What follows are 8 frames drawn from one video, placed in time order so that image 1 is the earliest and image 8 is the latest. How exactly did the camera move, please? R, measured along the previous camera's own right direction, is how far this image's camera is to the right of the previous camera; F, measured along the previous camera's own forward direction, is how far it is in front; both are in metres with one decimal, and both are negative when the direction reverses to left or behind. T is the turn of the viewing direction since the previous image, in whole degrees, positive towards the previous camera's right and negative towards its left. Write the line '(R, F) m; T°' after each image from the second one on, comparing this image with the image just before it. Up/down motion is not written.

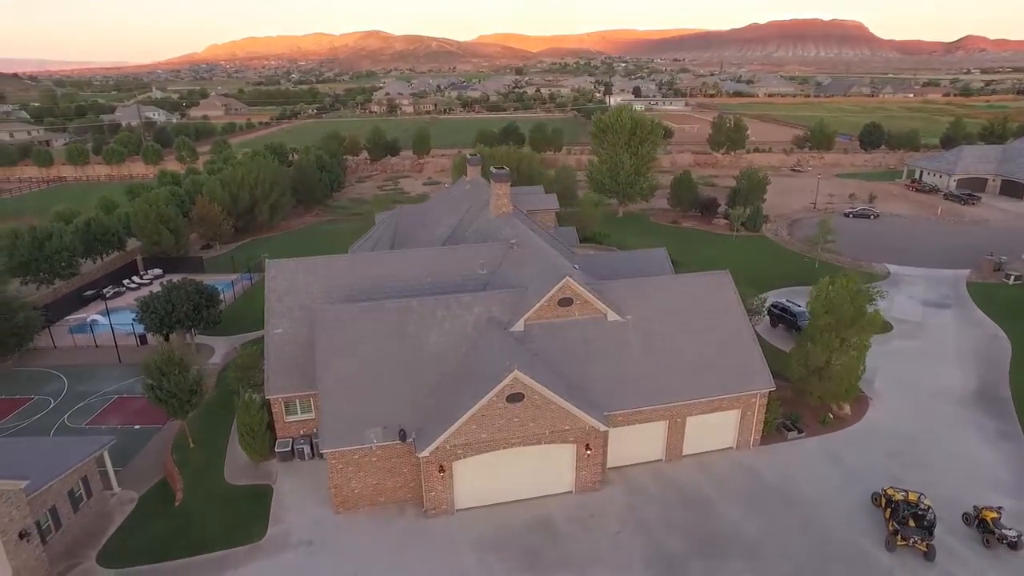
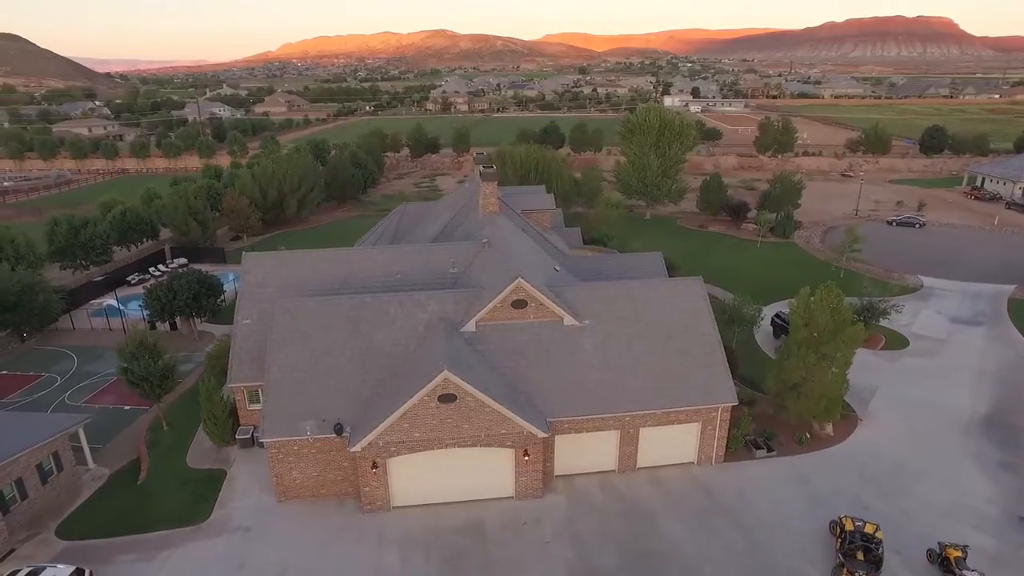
(+3.6, +0.4) m; -5°
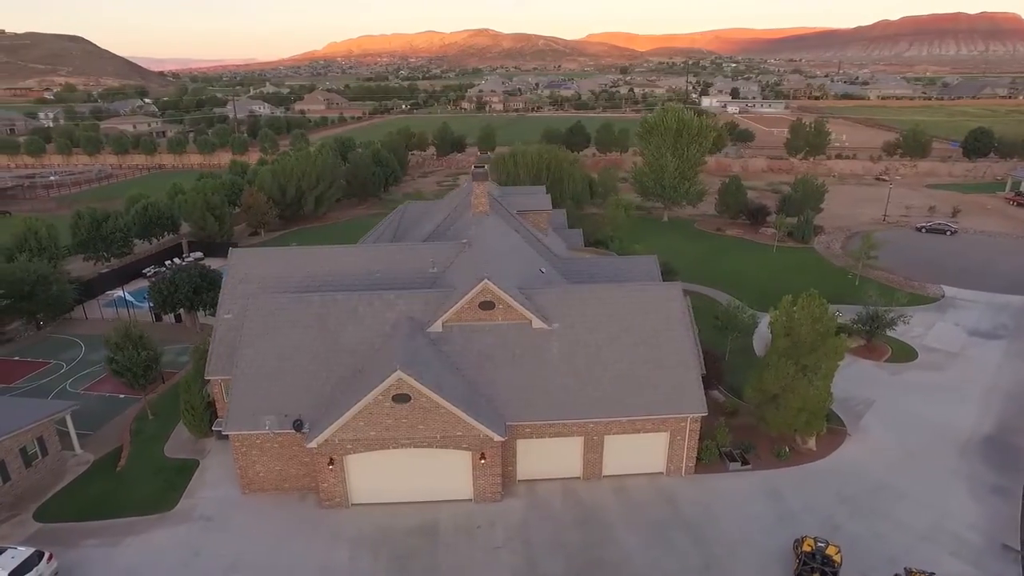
(+2.4, +0.3) m; -3°
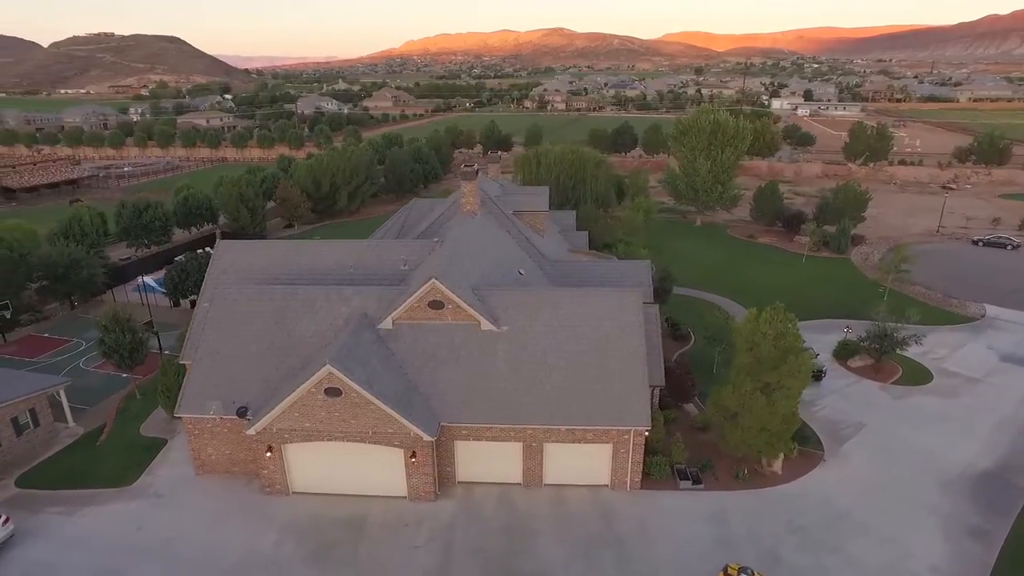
(+4.0, +0.4) m; -6°
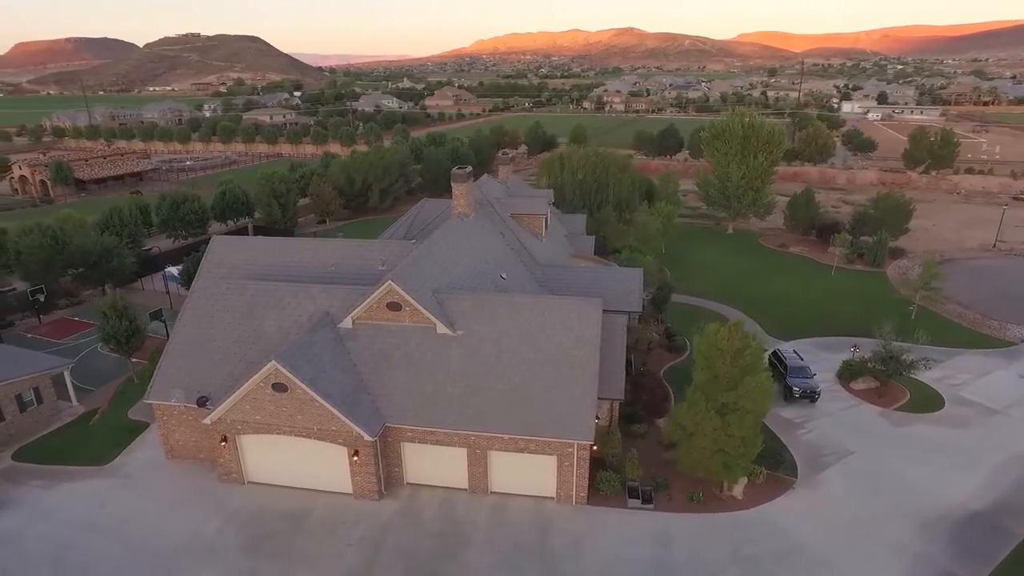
(+3.6, +0.3) m; -6°
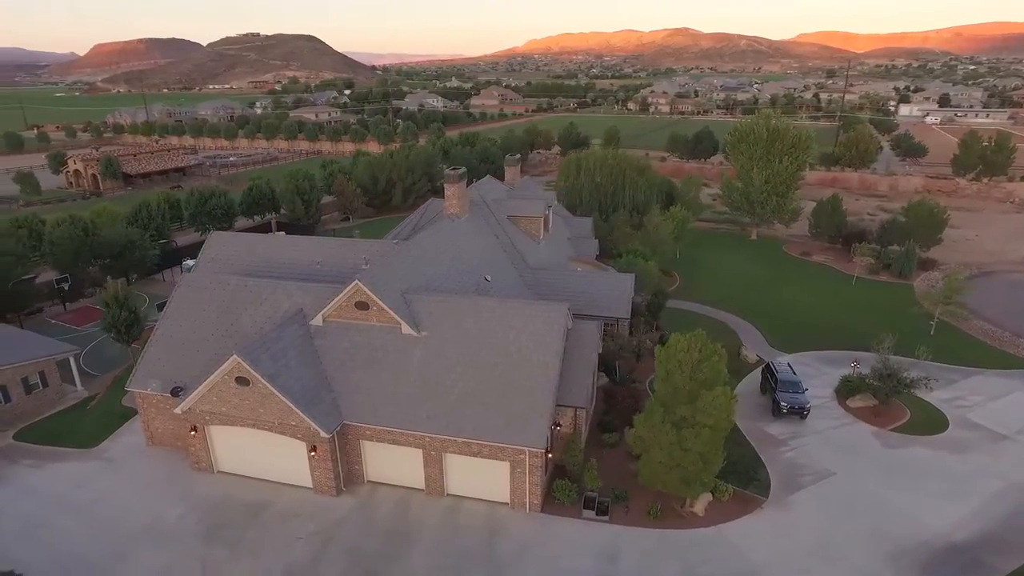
(+2.8, +0.2) m; -4°
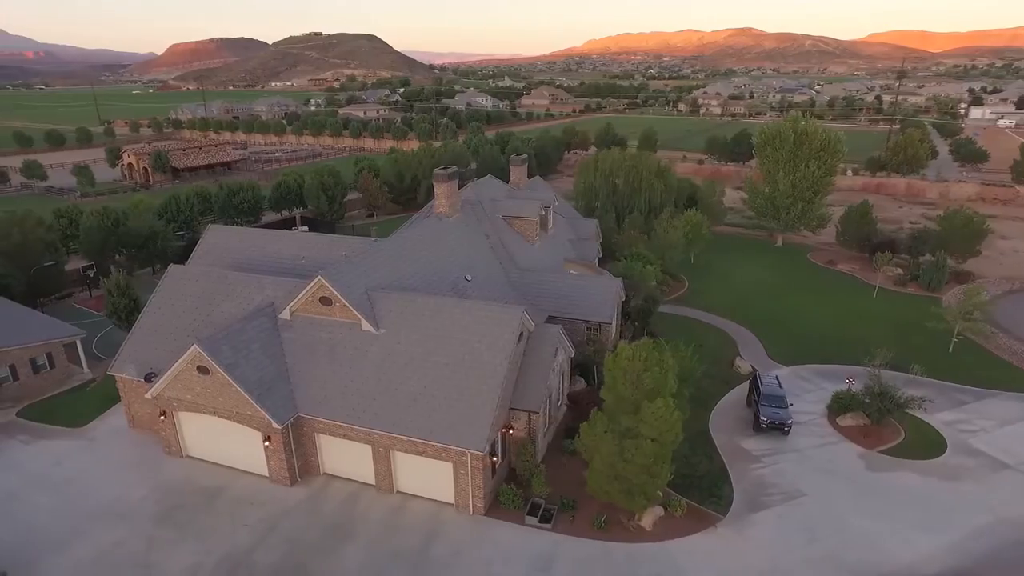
(+3.2, +0.3) m; -5°
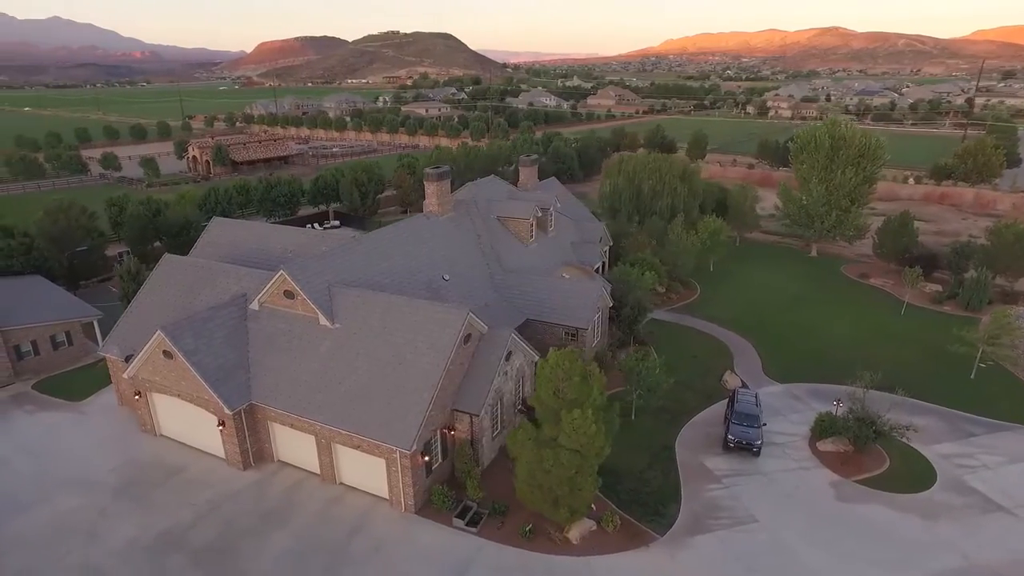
(+4.0, +0.3) m; -6°
